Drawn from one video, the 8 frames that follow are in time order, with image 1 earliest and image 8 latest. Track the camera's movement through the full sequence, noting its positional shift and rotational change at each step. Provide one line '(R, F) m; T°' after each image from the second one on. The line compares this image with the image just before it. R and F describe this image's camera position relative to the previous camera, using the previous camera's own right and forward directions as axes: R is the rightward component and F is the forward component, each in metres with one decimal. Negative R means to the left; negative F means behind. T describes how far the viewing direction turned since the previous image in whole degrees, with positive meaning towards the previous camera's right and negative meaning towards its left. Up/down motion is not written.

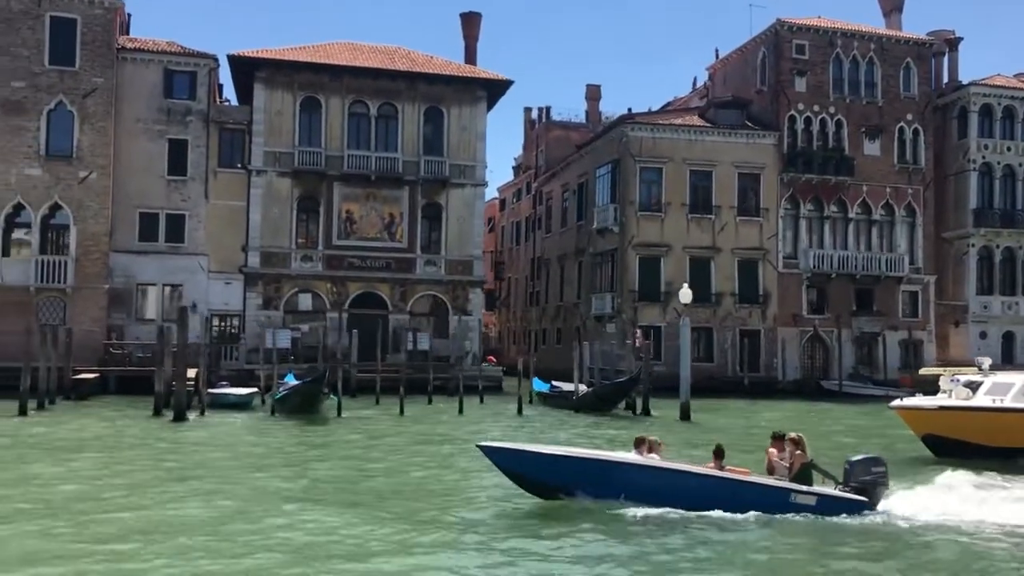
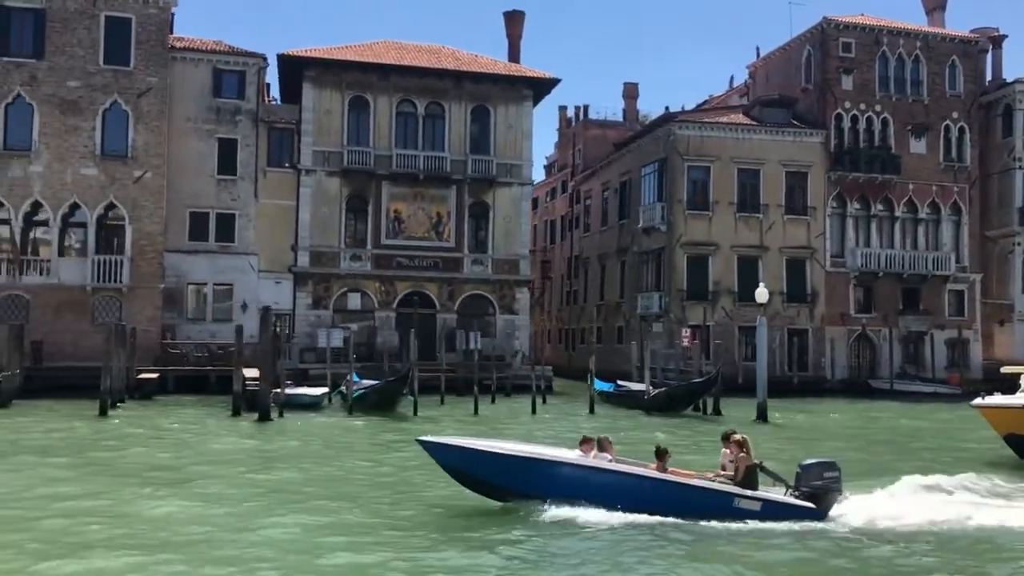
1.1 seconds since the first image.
(-1.6, +0.1) m; 0°
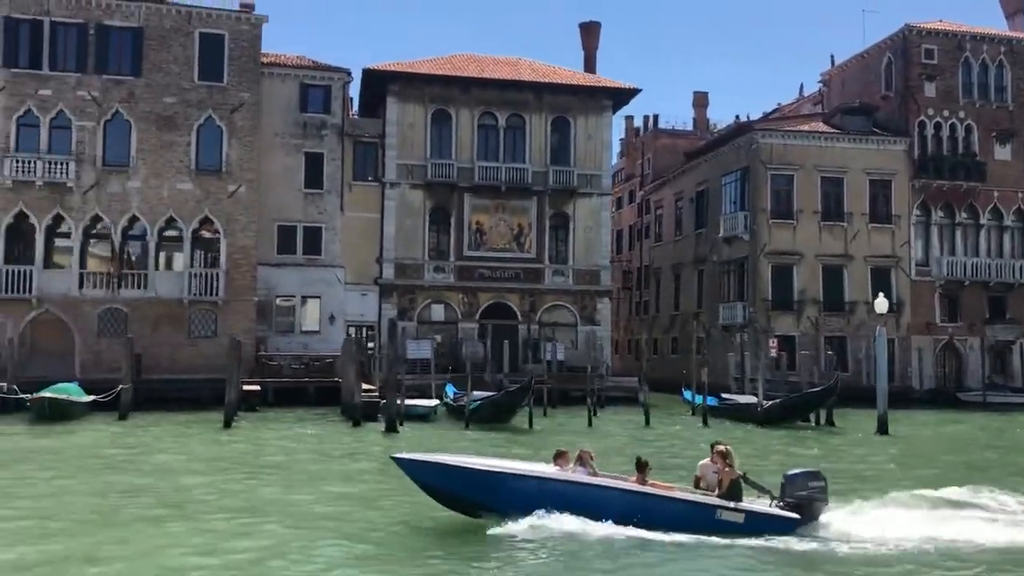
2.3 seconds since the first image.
(-1.9, 0.0) m; -2°
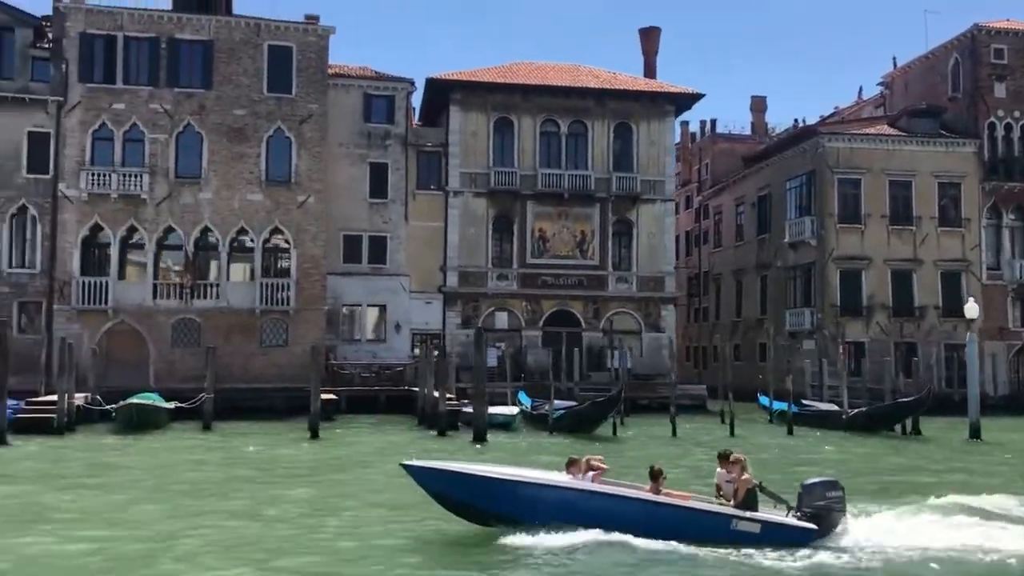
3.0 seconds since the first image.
(-1.1, +0.1) m; -2°
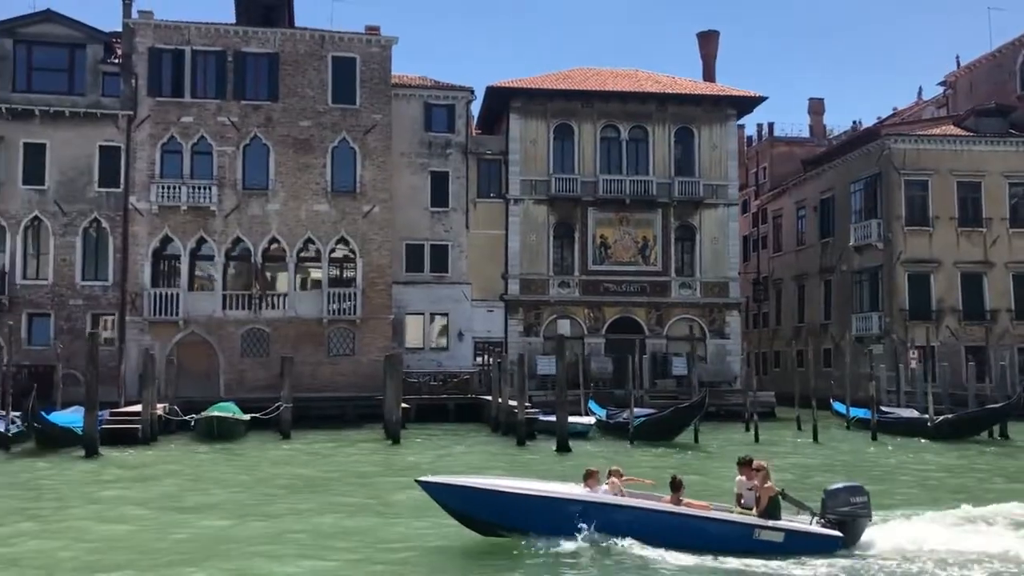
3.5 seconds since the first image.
(-0.9, +0.1) m; -2°
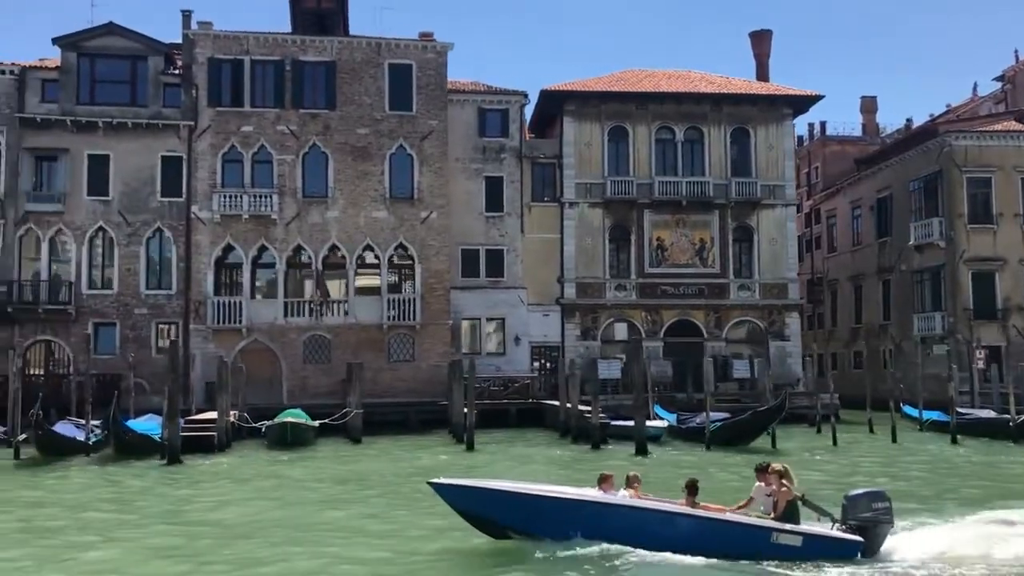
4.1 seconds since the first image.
(-0.9, +0.1) m; -2°
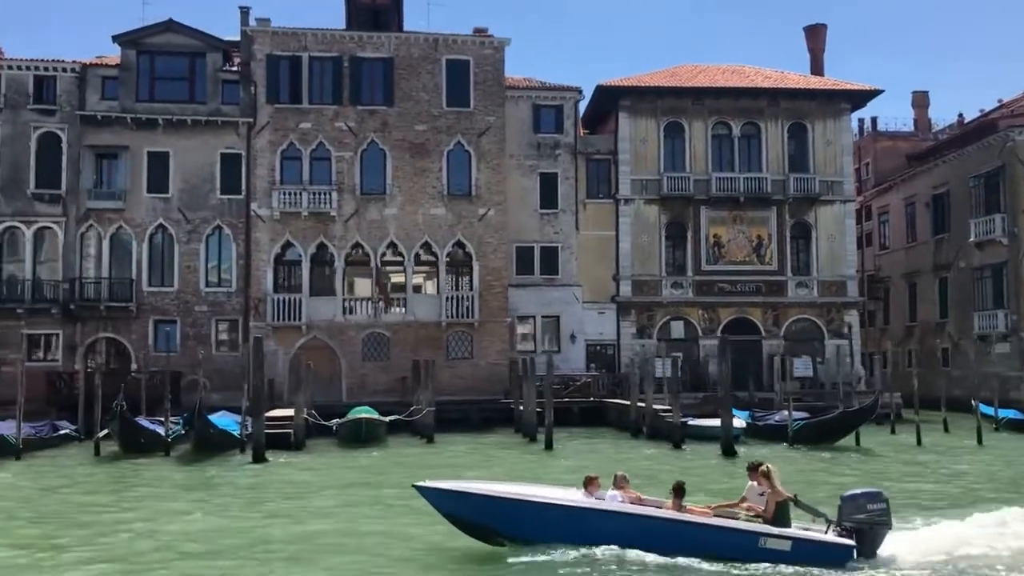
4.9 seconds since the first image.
(-1.3, +0.2) m; -1°
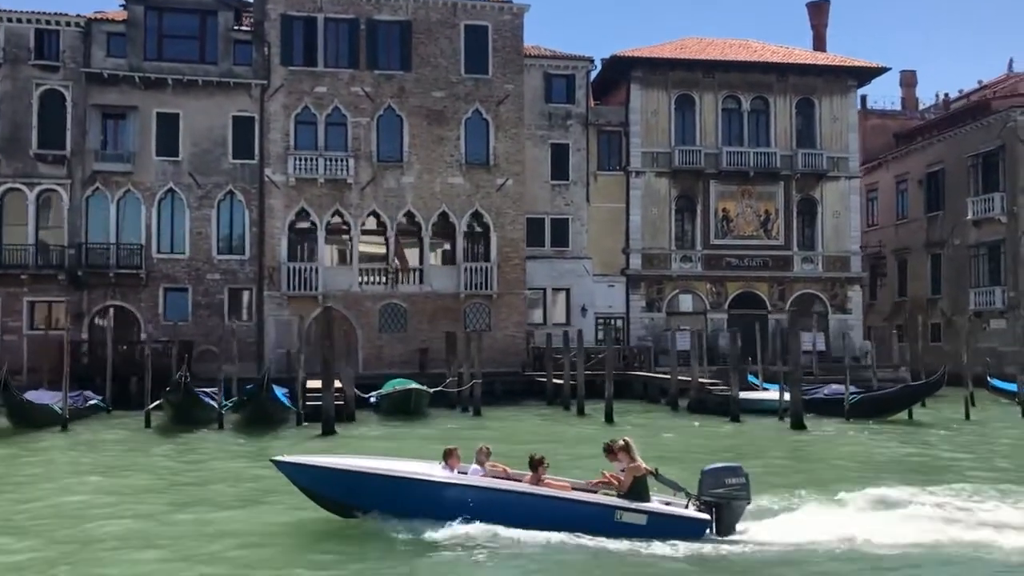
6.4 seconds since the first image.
(-2.8, +0.5) m; +4°
